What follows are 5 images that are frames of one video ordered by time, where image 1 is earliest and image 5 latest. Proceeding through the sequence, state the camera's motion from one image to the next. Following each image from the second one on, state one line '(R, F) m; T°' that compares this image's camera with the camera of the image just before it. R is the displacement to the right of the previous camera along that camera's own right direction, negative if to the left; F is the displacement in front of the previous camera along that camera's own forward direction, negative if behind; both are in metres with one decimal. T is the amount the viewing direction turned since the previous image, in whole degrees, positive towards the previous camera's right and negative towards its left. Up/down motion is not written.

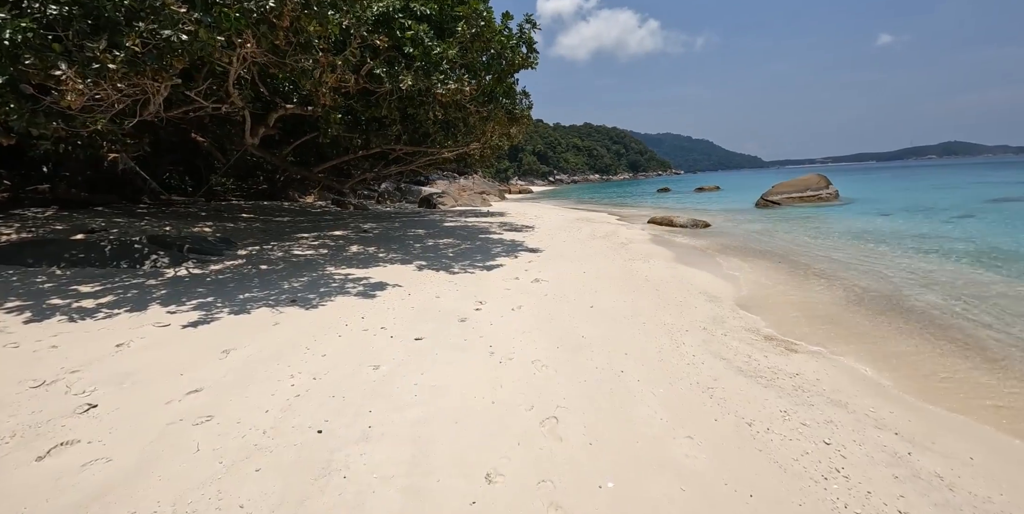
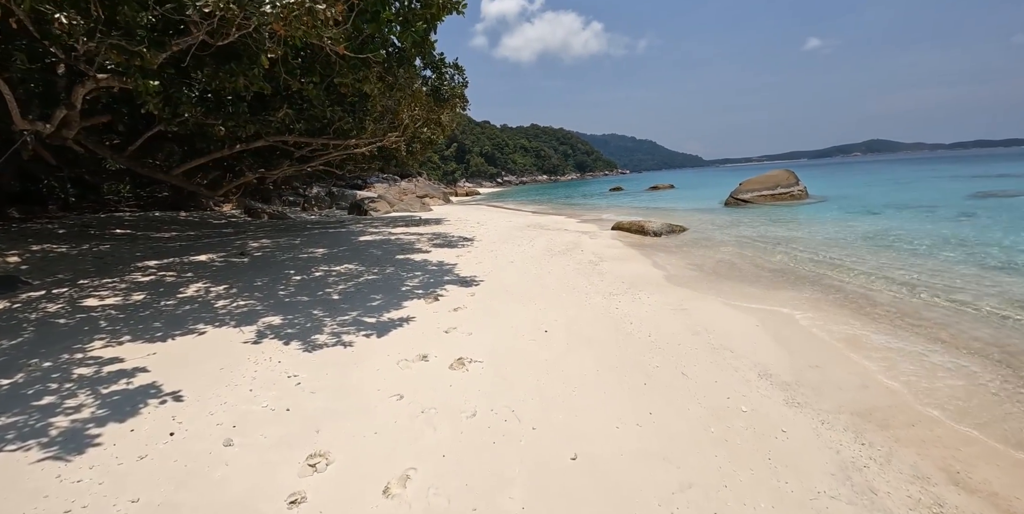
(+0.5, +3.0) m; +7°
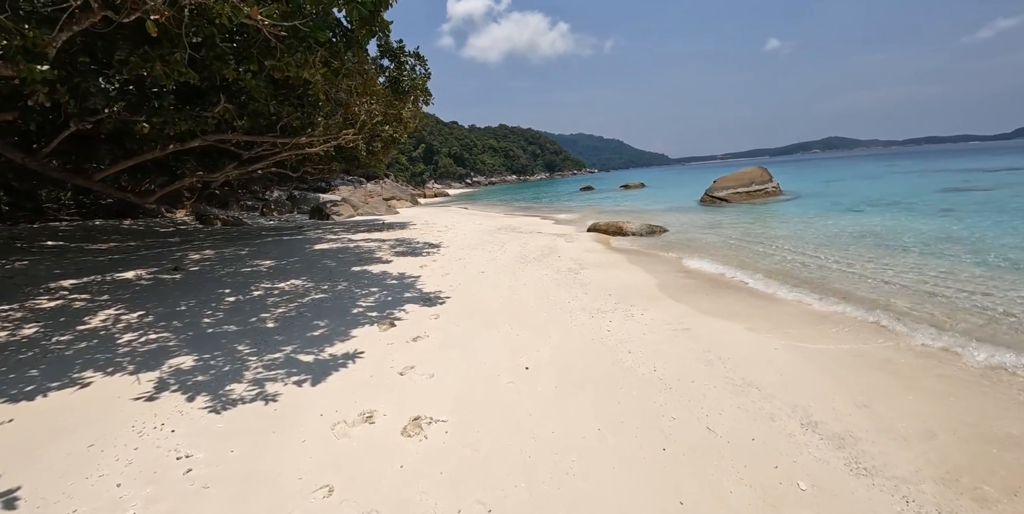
(0.0, +0.8) m; +4°
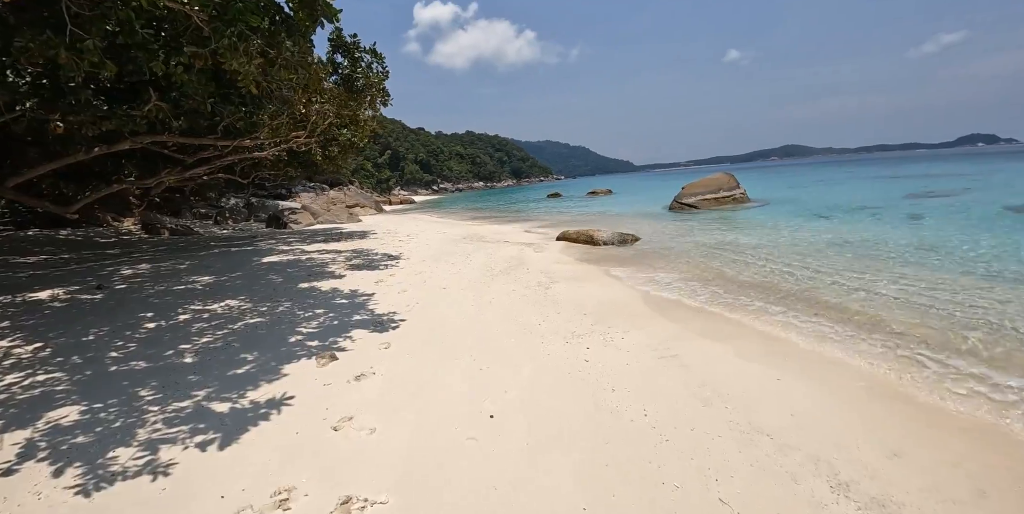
(+0.1, +0.5) m; +4°
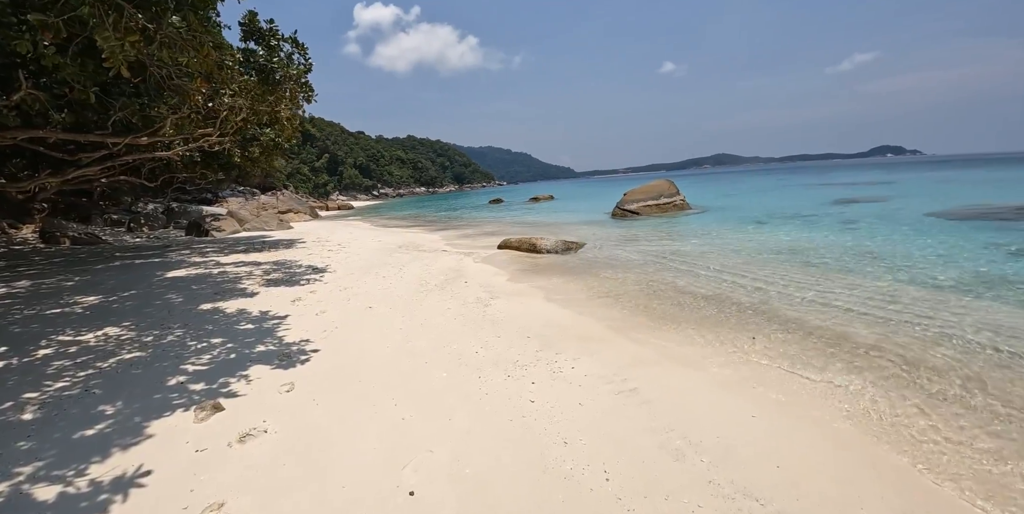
(+0.2, +0.5) m; +7°
